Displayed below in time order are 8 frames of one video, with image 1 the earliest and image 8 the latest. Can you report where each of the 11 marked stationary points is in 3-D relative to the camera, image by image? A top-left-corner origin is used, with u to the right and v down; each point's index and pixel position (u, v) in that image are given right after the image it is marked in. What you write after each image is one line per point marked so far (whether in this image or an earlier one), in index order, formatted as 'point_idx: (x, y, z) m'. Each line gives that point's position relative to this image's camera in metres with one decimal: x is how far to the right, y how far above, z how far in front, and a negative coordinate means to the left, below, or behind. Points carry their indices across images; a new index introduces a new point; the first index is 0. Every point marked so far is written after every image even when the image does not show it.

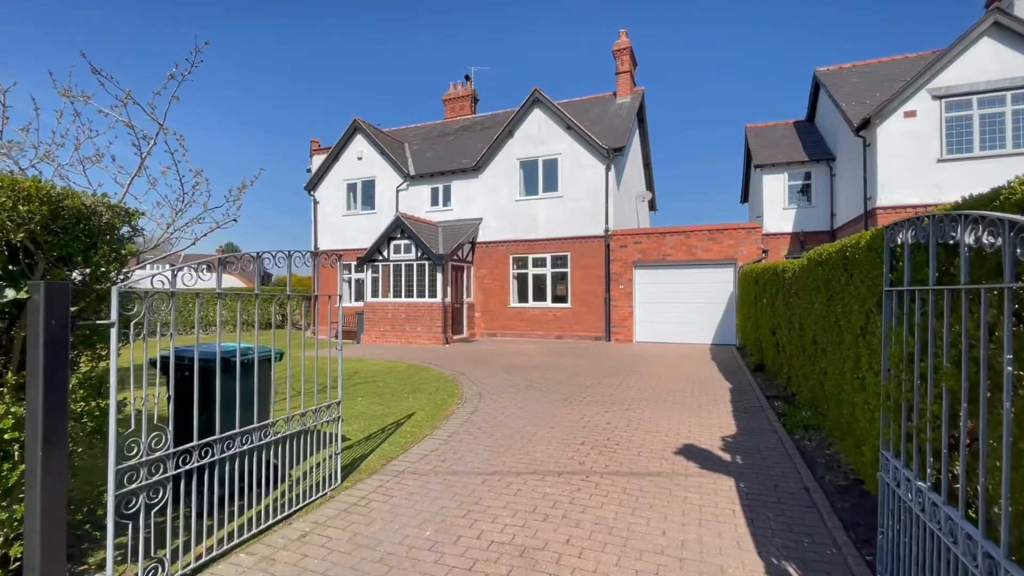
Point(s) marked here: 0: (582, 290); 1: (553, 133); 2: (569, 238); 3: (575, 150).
0: (+2.7, -0.1, +18.3) m
1: (+1.6, +6.2, +19.1) m
2: (+2.2, +1.9, +18.6) m
3: (+2.5, +5.4, +18.7) m
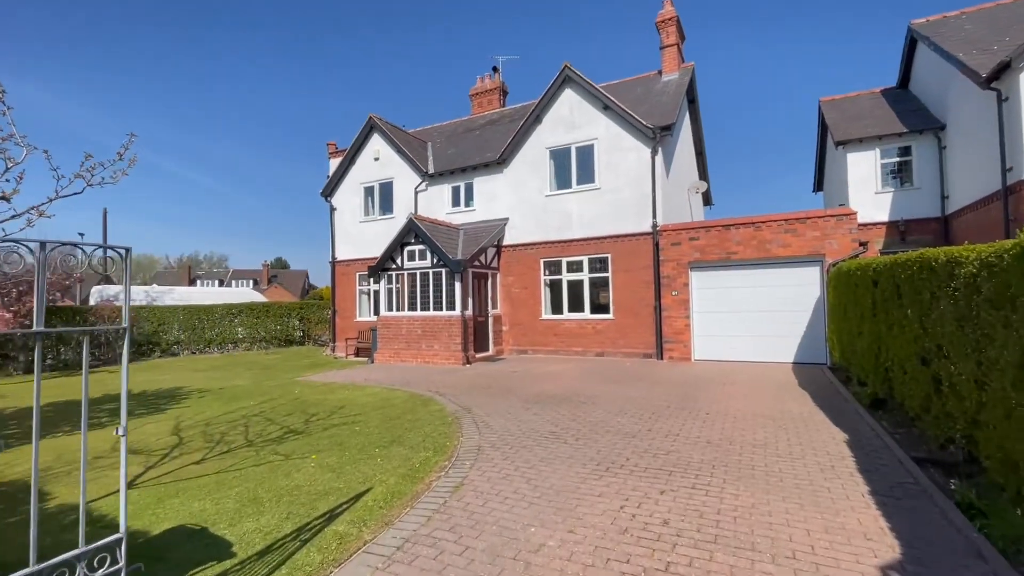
0: (+3.7, -0.3, +15.3) m
1: (+2.6, +5.9, +16.4) m
2: (+3.2, +1.7, +15.7) m
3: (+3.4, +5.1, +15.9) m
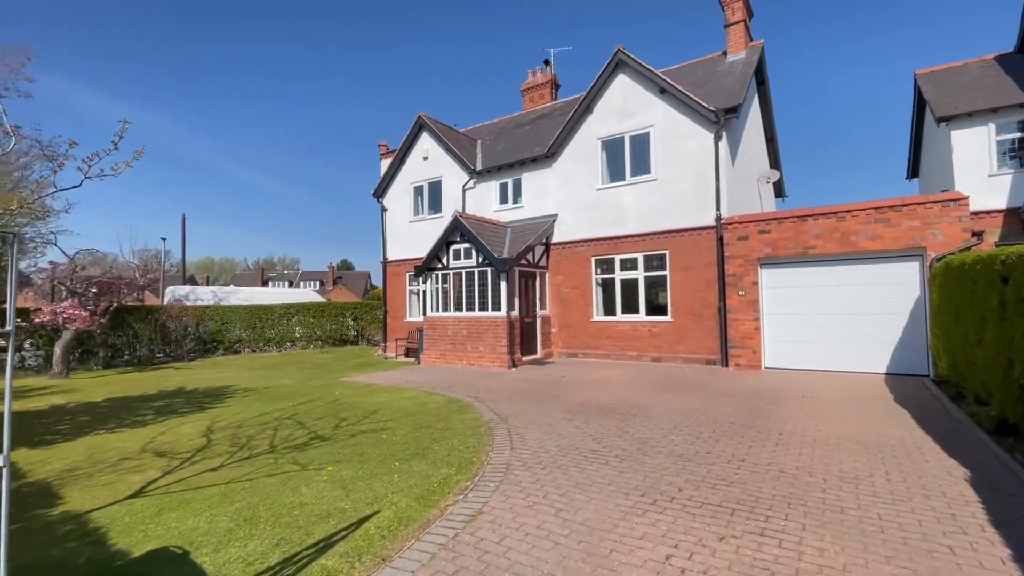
0: (+5.1, -0.3, +14.0) m
1: (+4.1, +6.0, +15.2) m
2: (+4.7, +1.7, +14.5) m
3: (+4.9, +5.1, +14.6) m
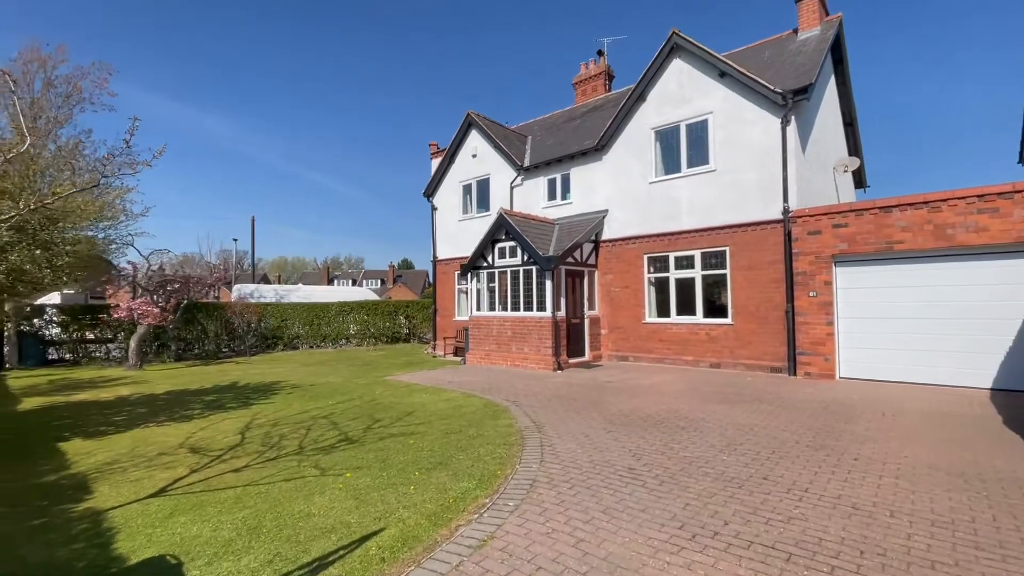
0: (+6.4, -0.3, +12.8) m
1: (+5.5, +6.0, +14.1) m
2: (+6.0, +1.7, +13.4) m
3: (+6.2, +5.2, +13.4) m
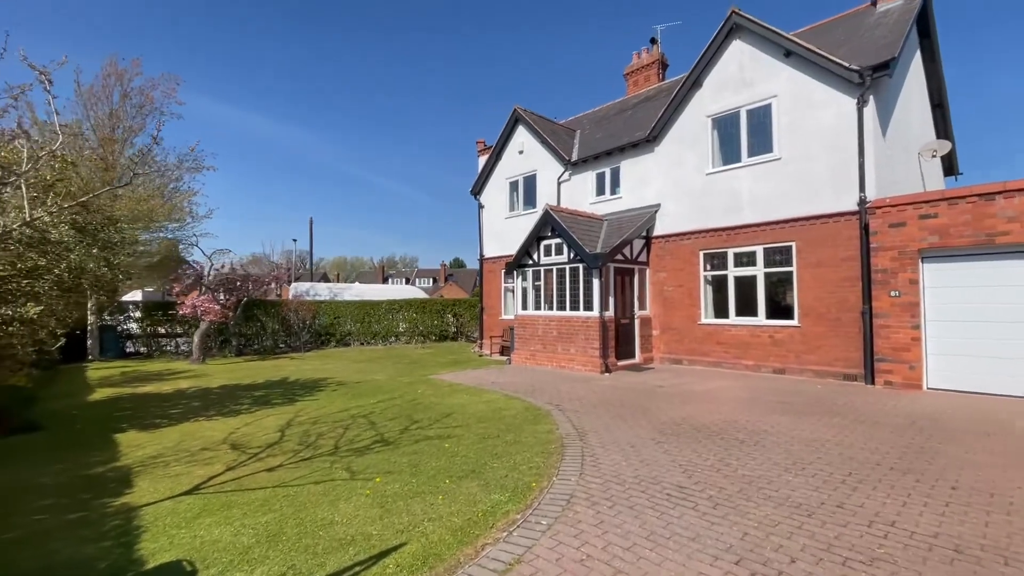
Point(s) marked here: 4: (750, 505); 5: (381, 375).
0: (+7.5, -0.3, +11.7) m
1: (+6.8, +6.0, +13.0) m
2: (+7.2, +1.7, +12.2) m
3: (+7.4, +5.2, +12.3) m
4: (+2.4, -2.2, +4.7) m
5: (-3.8, -2.5, +13.7) m
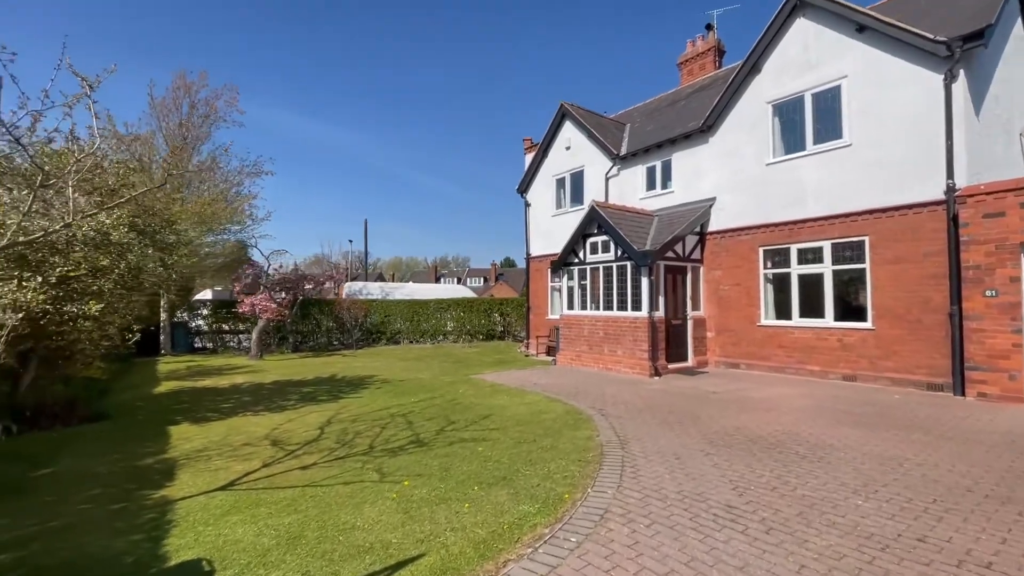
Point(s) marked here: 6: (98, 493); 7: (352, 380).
0: (+8.5, -0.3, +10.5) m
1: (+7.9, +6.0, +11.9) m
2: (+8.2, +1.7, +11.1) m
3: (+8.5, +5.2, +11.1) m
4: (+2.6, -2.1, +4.2) m
5: (-2.5, -2.5, +13.8) m
6: (-4.4, -2.2, +5.1) m
7: (-4.2, -2.4, +12.4) m
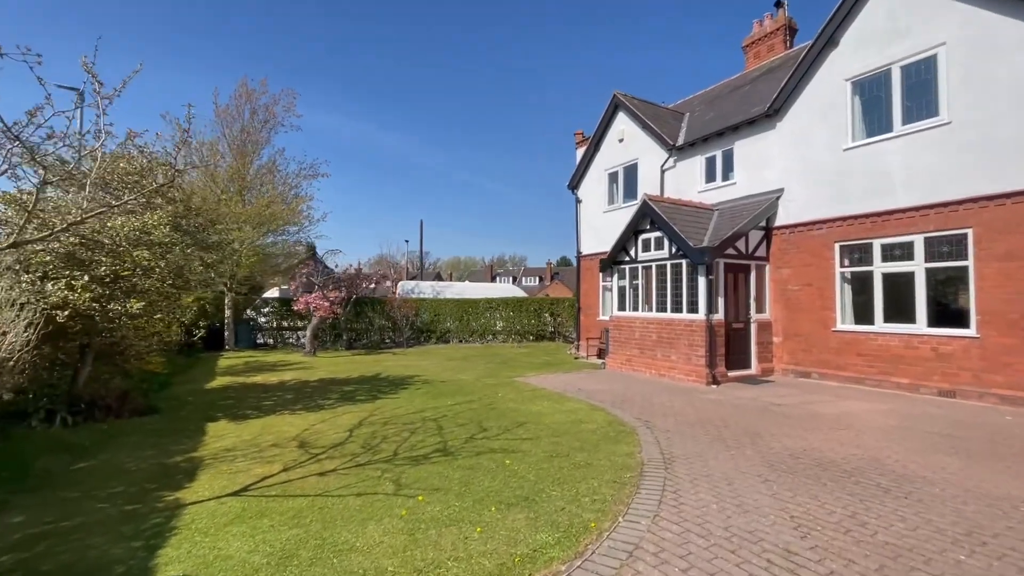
0: (+9.3, -0.3, +8.9) m
1: (+8.9, +6.0, +10.3) m
2: (+9.1, +1.7, +9.5) m
3: (+9.4, +5.2, +9.5) m
4: (+2.7, -2.1, +3.3) m
5: (-1.2, -2.4, +13.5) m
6: (-4.2, -2.2, +5.1) m
7: (-3.1, -2.4, +12.4) m
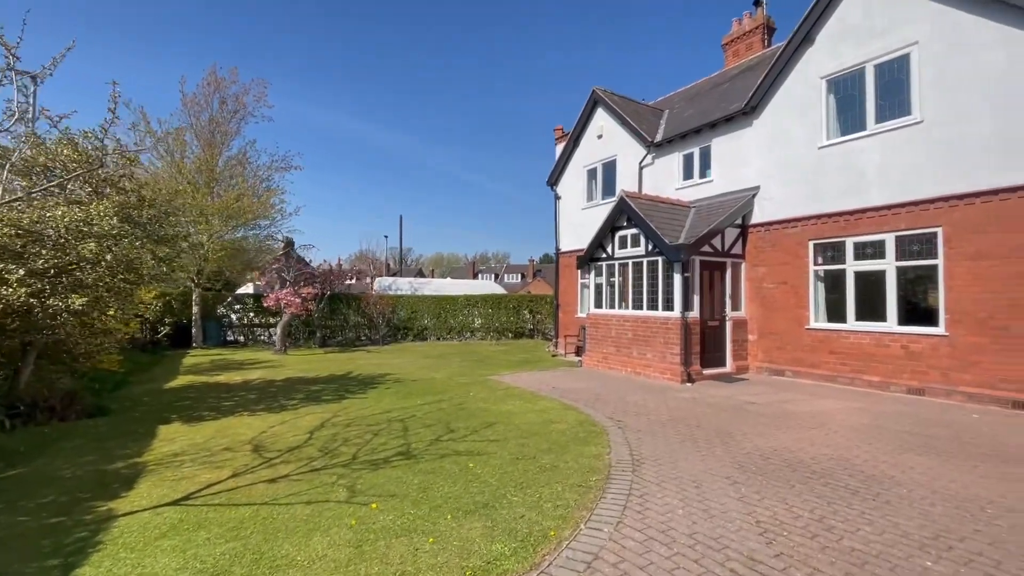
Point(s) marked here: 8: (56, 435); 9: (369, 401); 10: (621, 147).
0: (+8.7, -0.3, +9.0) m
1: (+8.4, +6.0, +10.3) m
2: (+8.5, +1.8, +9.6) m
3: (+8.8, +5.2, +9.5) m
4: (+2.3, -2.1, +3.2) m
5: (-1.9, -2.3, +13.2) m
6: (-4.6, -2.1, +4.7) m
7: (-3.7, -2.3, +12.0) m
8: (-6.8, -2.2, +7.1) m
9: (-2.8, -2.2, +9.5) m
10: (+4.0, +5.2, +17.5) m
